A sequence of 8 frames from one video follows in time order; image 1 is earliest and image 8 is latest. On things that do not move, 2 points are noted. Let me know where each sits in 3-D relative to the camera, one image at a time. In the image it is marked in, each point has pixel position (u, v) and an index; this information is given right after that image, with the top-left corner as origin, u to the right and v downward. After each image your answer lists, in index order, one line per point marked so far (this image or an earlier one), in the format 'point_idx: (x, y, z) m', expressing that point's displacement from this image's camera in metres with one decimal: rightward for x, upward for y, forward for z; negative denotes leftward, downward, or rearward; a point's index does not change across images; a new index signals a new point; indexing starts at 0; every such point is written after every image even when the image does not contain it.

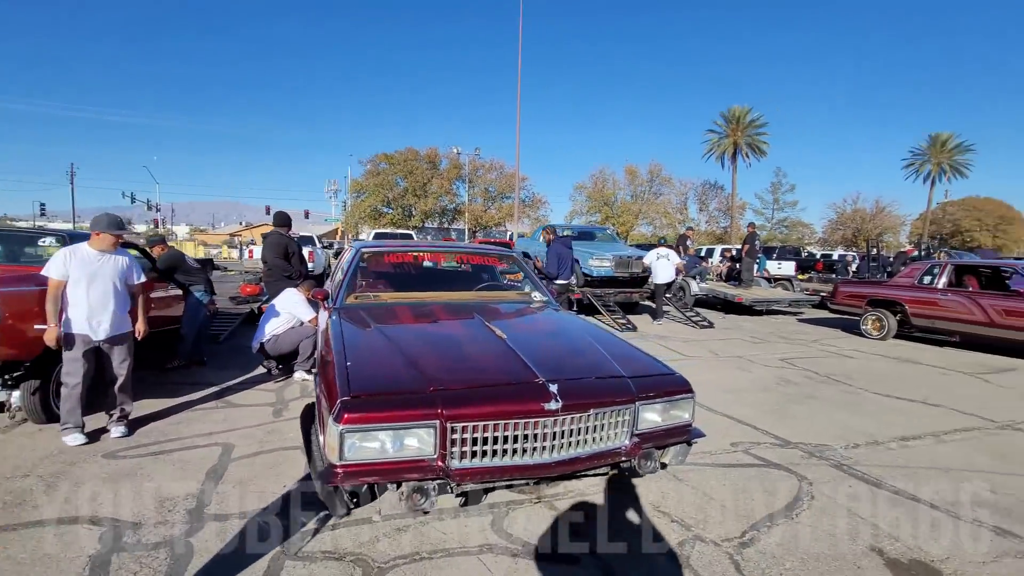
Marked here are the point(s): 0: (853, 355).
0: (+5.7, -1.1, +8.3) m
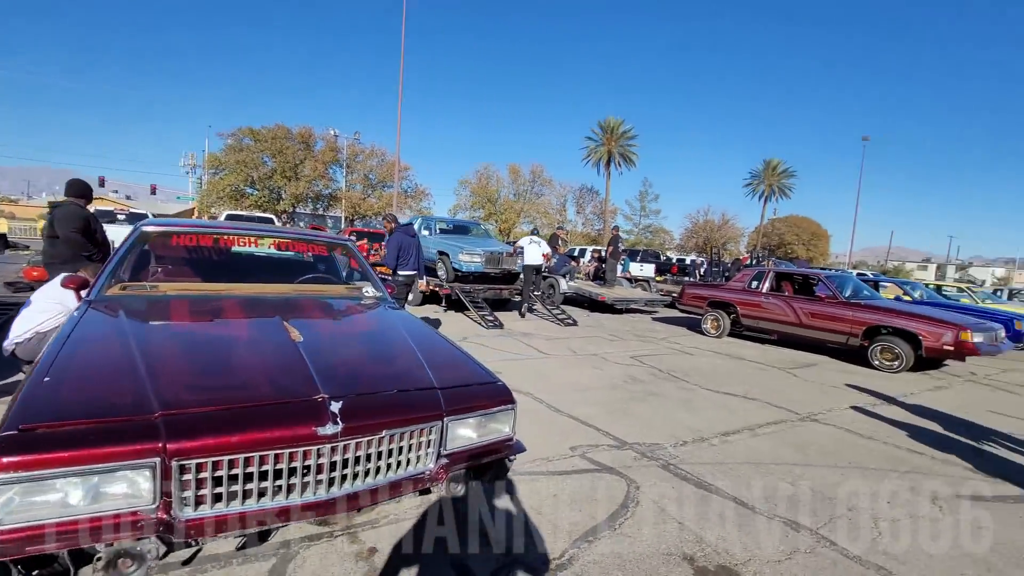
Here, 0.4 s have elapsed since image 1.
0: (+3.3, -1.2, +9.0) m
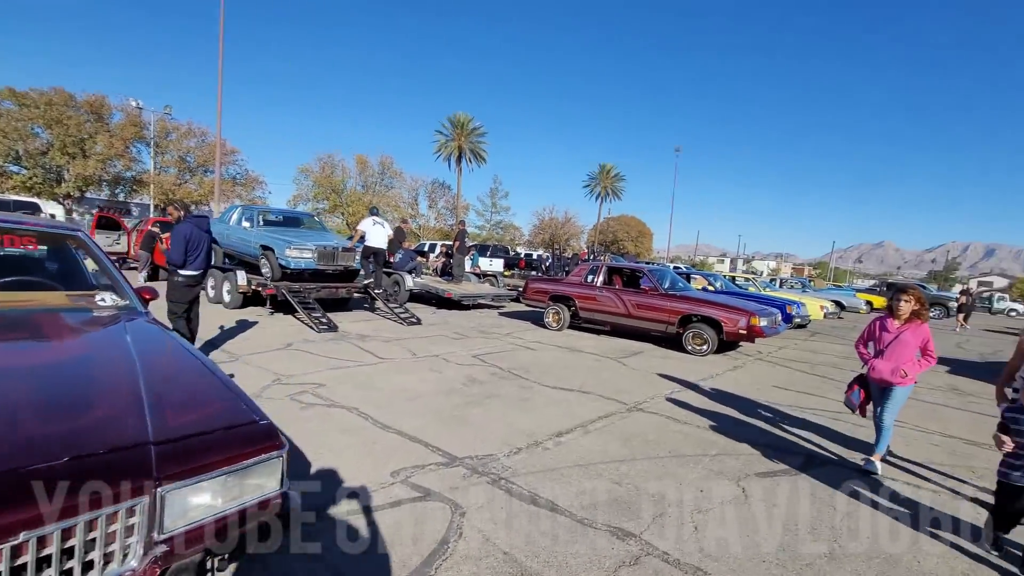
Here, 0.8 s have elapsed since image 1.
0: (+0.4, -1.1, +9.1) m
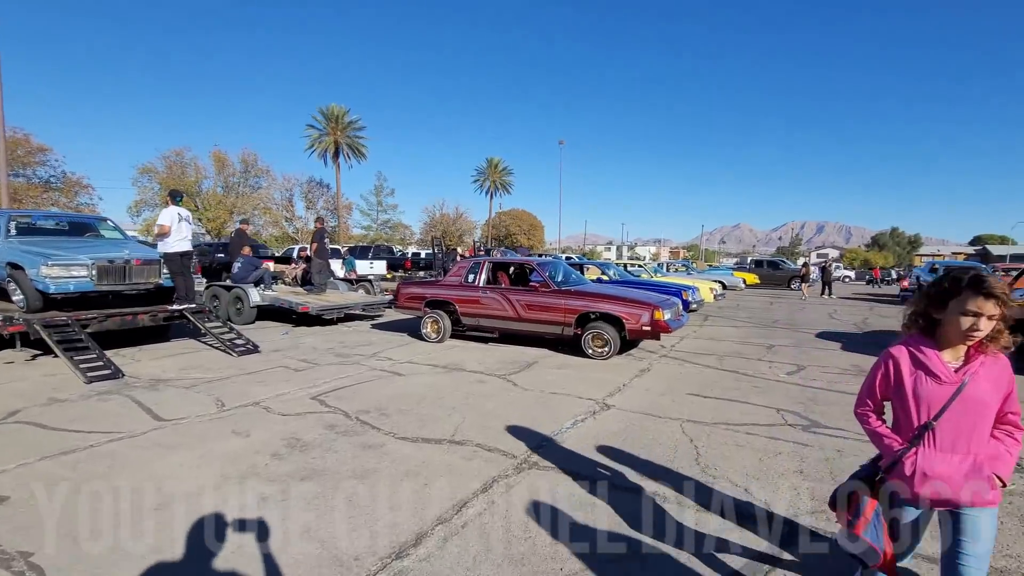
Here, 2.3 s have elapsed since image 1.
0: (-1.6, -1.2, +7.2) m
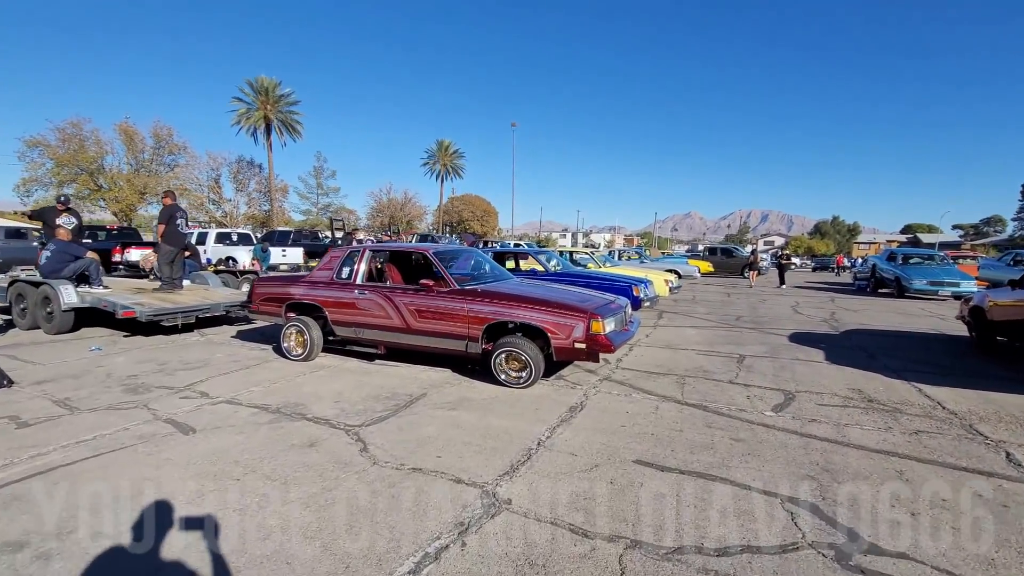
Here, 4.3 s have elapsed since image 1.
0: (-2.9, -1.2, +4.6) m
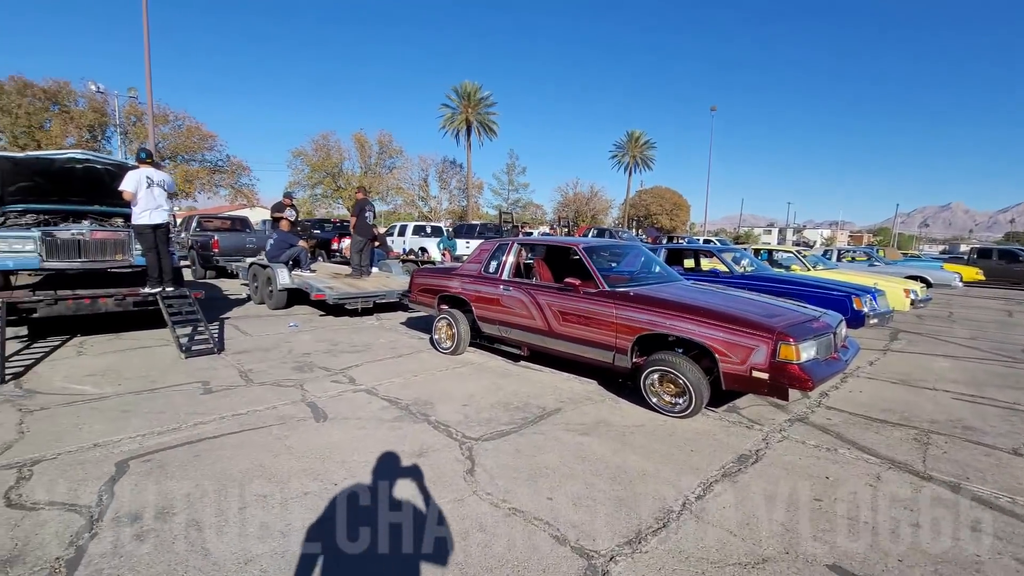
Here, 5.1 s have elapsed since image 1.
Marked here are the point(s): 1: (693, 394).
0: (-1.6, -1.1, +4.7) m
1: (+1.6, -0.9, +4.4) m
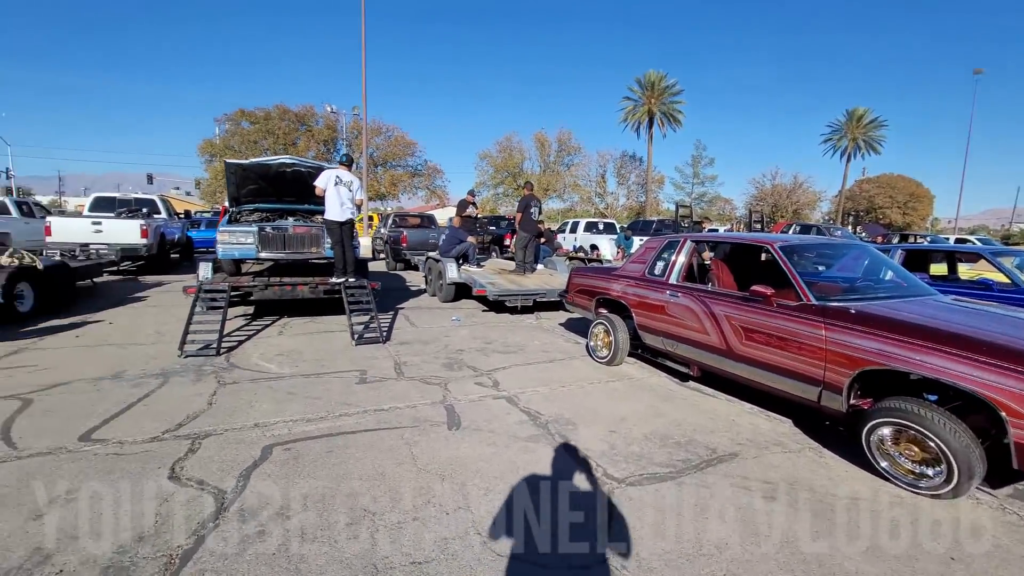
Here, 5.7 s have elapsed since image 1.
0: (-0.3, -1.1, +4.3) m
1: (+2.6, -1.1, +2.9) m
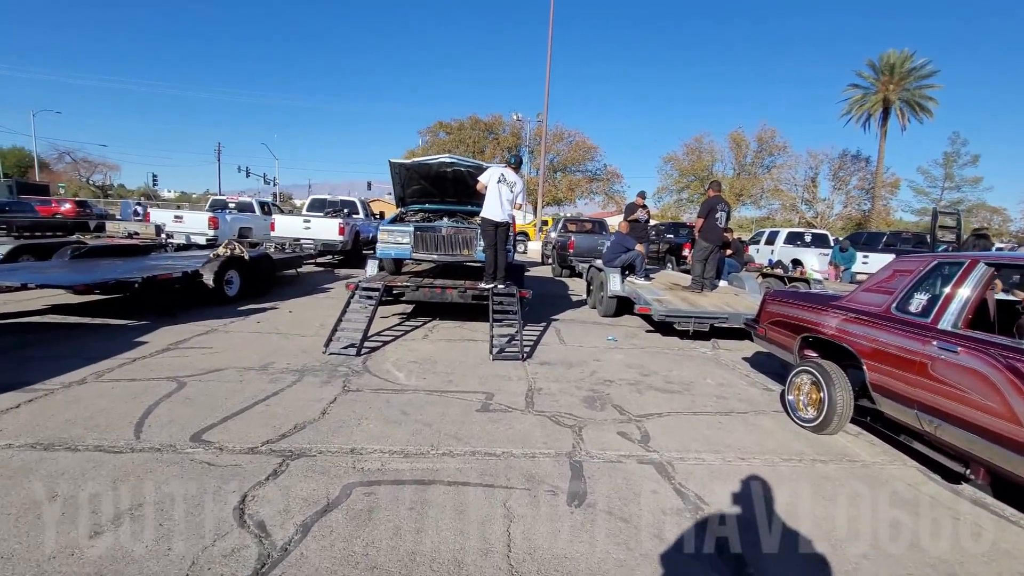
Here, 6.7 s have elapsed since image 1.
0: (+0.7, -1.3, +3.2) m
1: (+2.9, -1.4, +0.9) m
